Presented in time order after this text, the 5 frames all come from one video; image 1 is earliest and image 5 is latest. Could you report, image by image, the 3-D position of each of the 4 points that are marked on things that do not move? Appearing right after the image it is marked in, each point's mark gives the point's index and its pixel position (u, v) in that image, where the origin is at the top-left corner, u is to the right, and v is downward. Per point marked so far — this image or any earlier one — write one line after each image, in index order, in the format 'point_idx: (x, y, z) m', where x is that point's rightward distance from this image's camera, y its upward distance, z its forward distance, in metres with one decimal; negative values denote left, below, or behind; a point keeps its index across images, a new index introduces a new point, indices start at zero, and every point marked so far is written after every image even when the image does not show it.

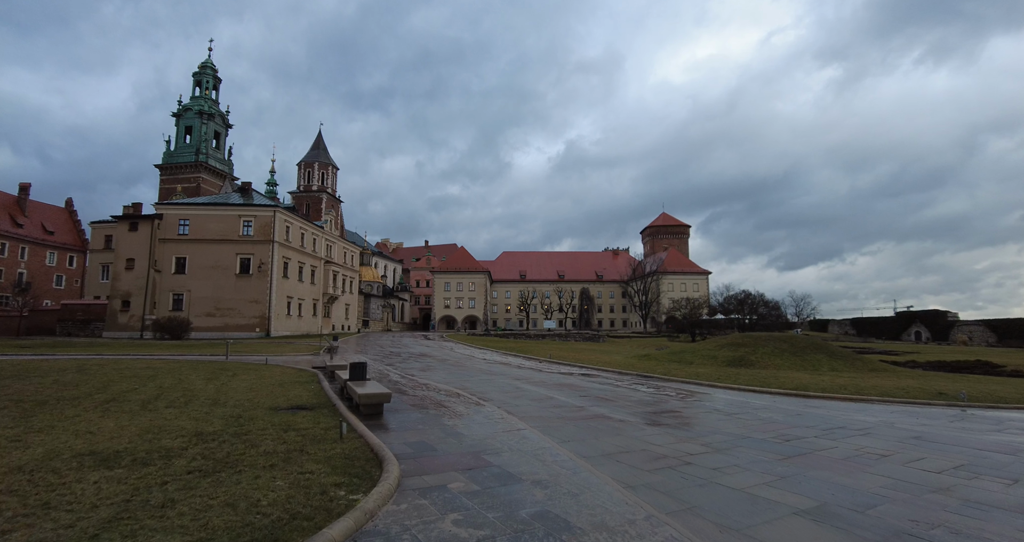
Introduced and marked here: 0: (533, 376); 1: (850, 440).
0: (+0.7, -3.6, +15.8) m
1: (+5.4, -2.7, +7.4) m
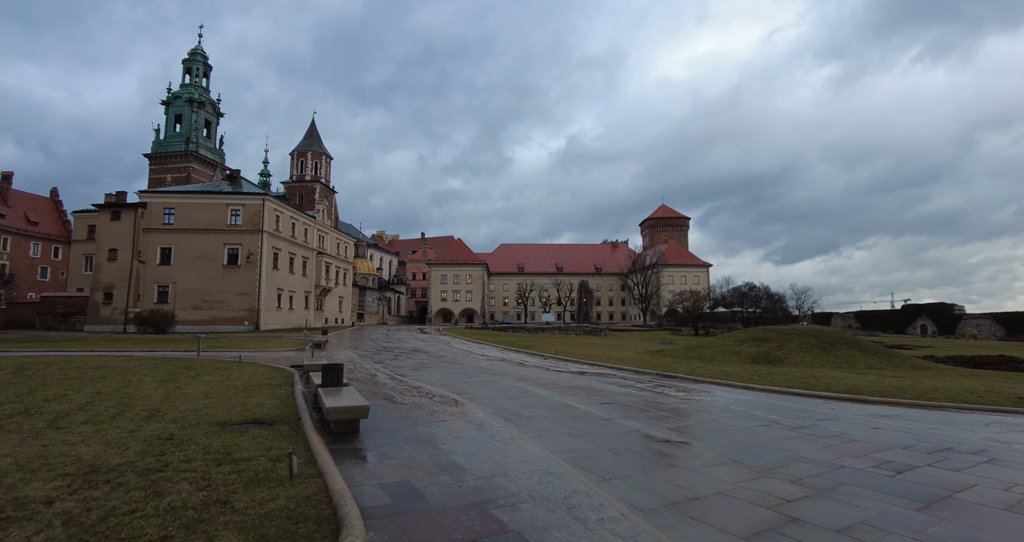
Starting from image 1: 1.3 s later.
0: (+0.9, -3.2, +13.9) m
1: (+5.6, -2.4, +5.5) m
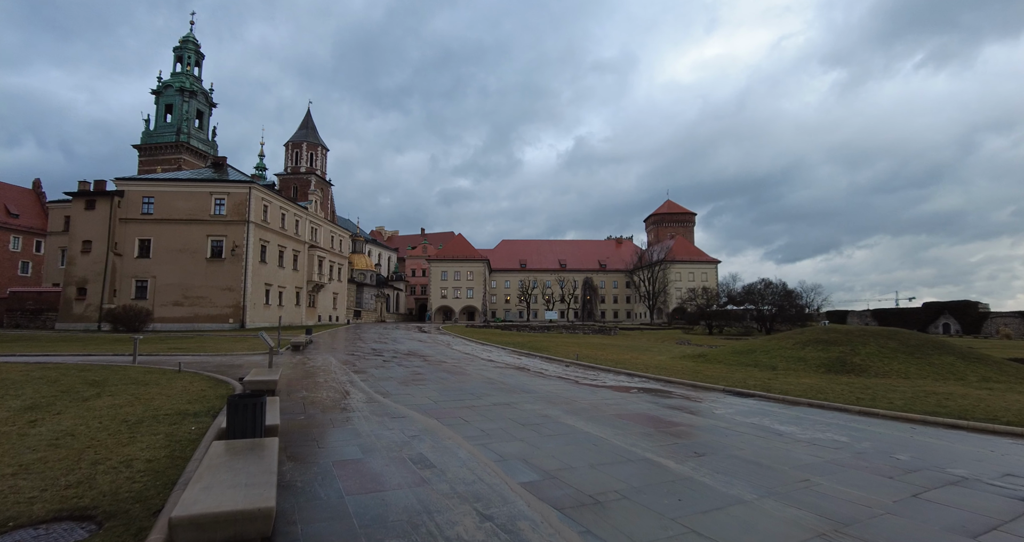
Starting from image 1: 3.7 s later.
0: (+1.4, -2.8, +10.3) m
1: (+6.1, -2.0, +1.8) m
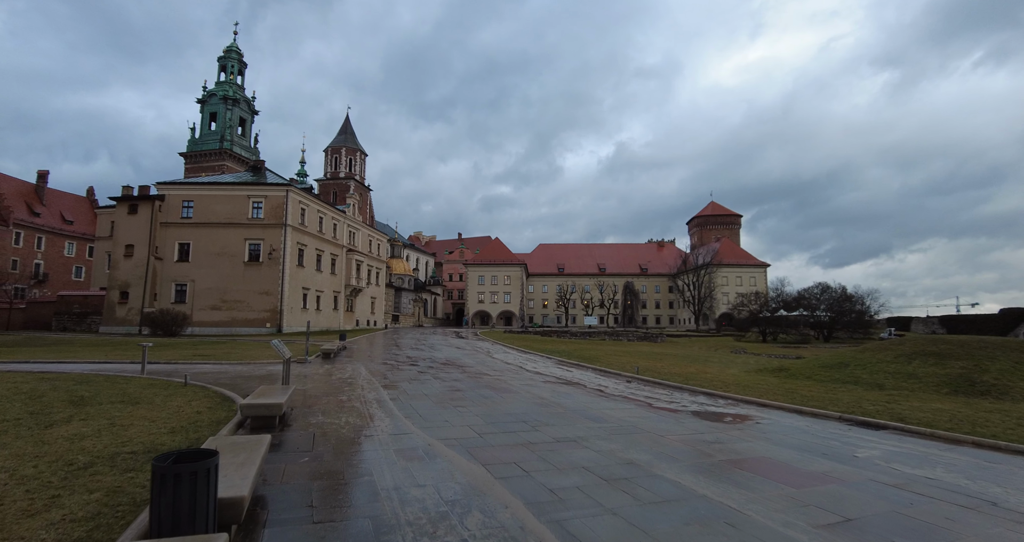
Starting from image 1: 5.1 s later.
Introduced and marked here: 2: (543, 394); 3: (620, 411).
0: (+2.5, -2.7, +8.0) m
1: (+6.6, -1.8, -0.8) m
2: (+0.7, -2.9, +10.9) m
3: (+2.2, -2.8, +9.4) m
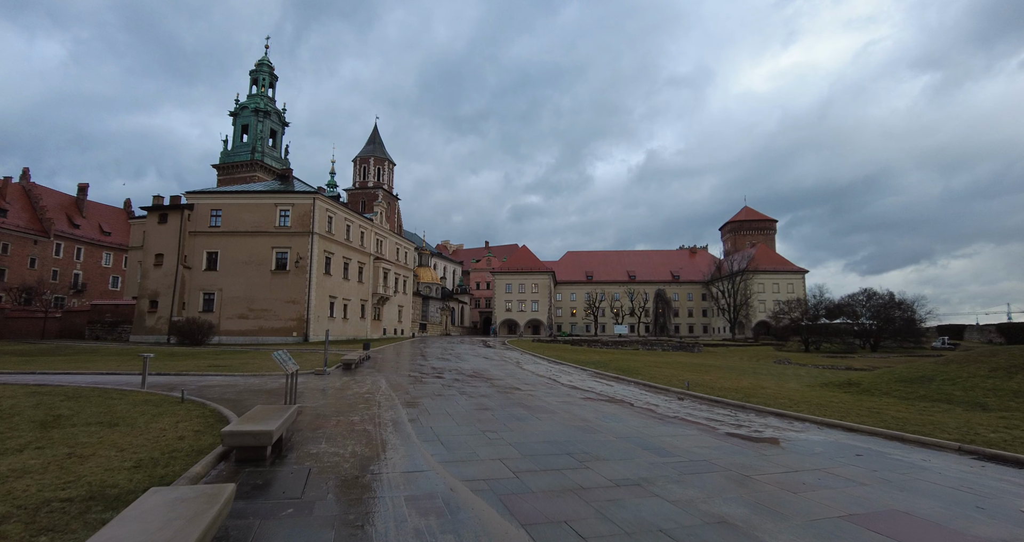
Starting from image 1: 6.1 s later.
0: (+3.1, -2.6, +6.3) m
1: (+6.7, -1.6, -2.6) m
2: (+1.5, -2.9, +9.3) m
3: (+2.9, -2.8, +7.7) m
